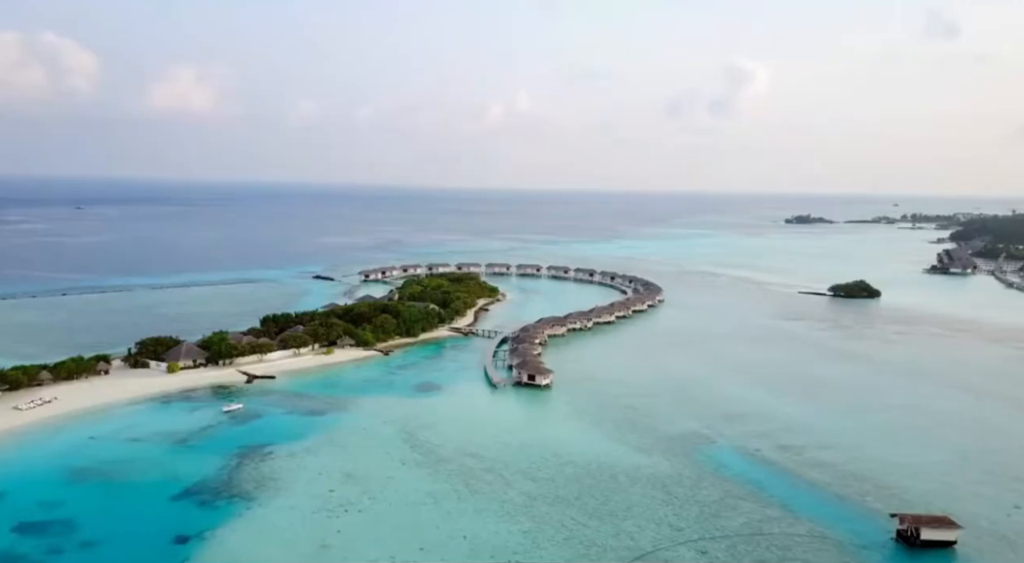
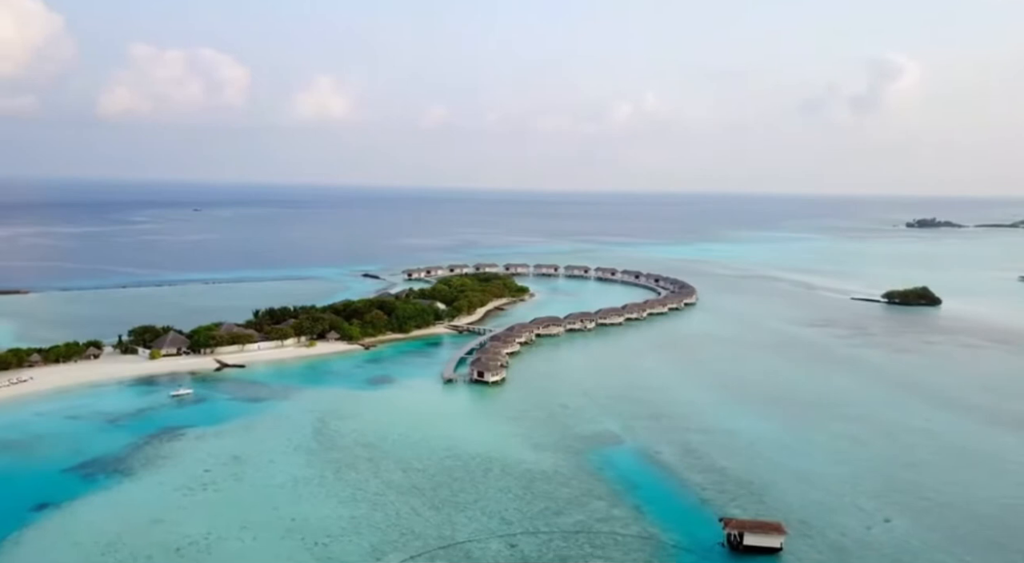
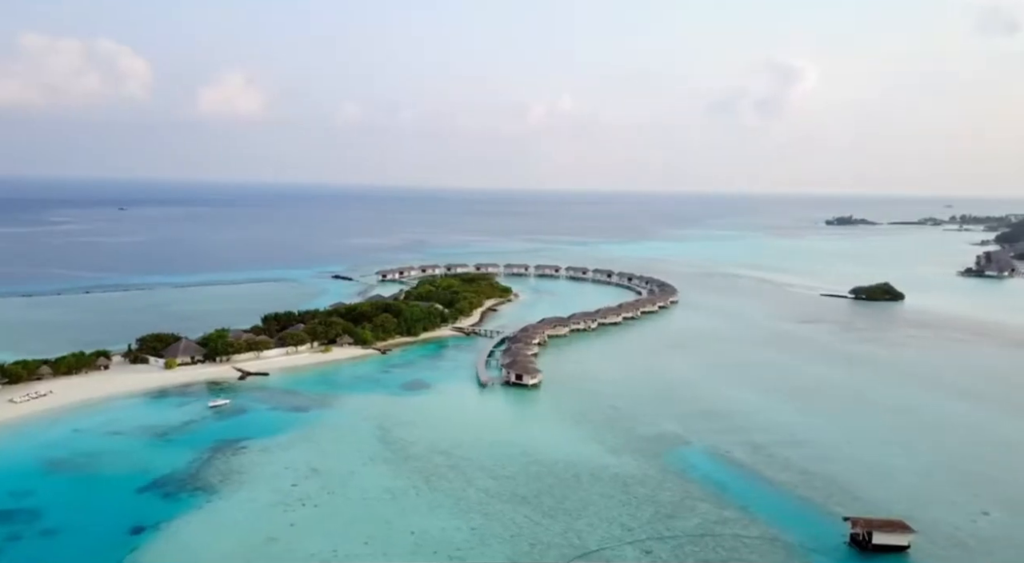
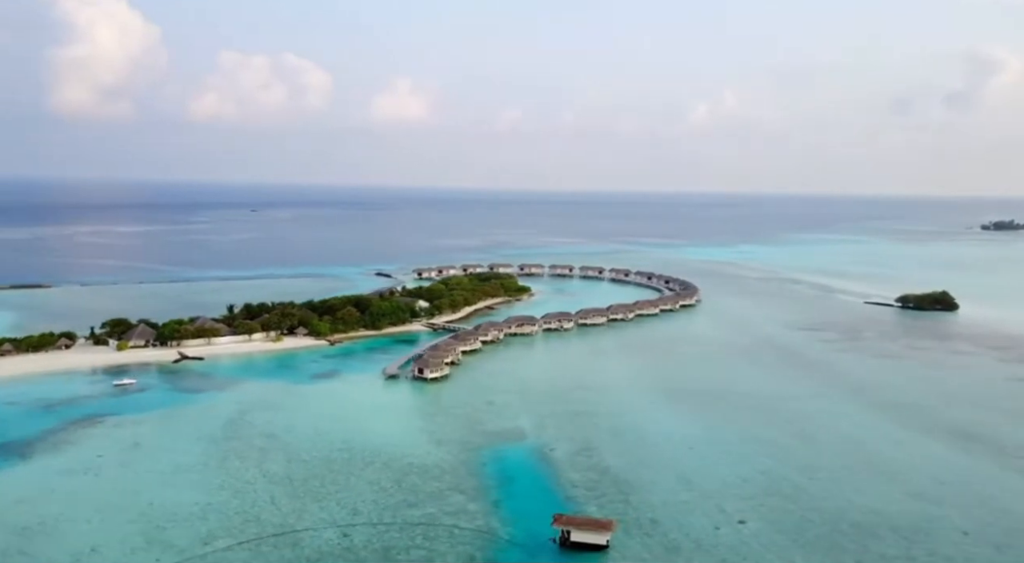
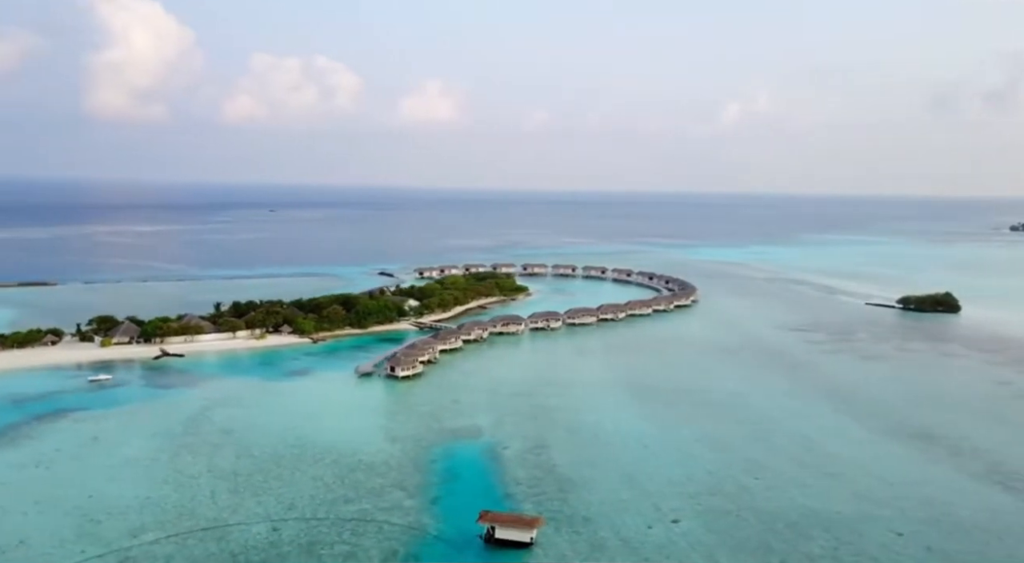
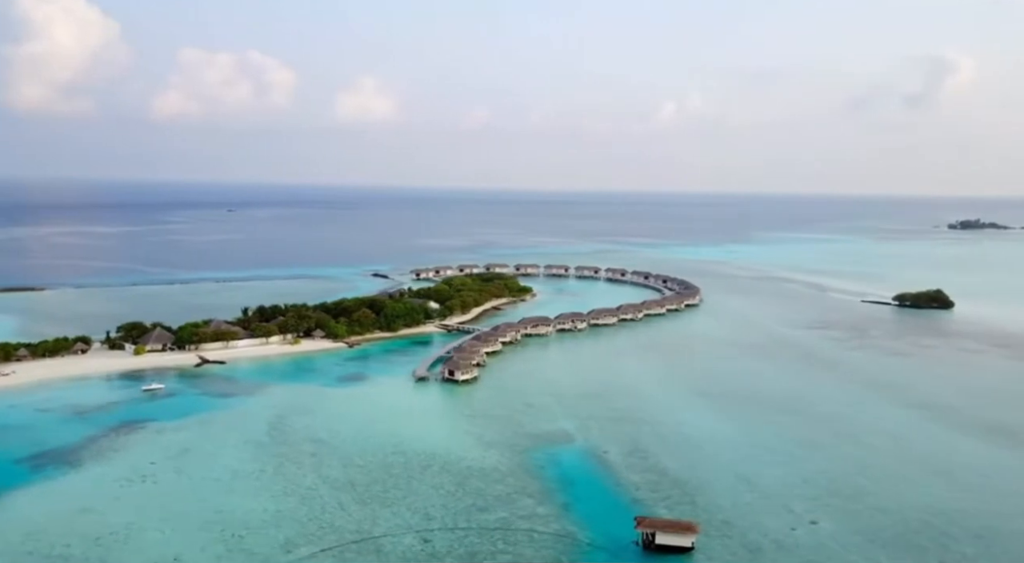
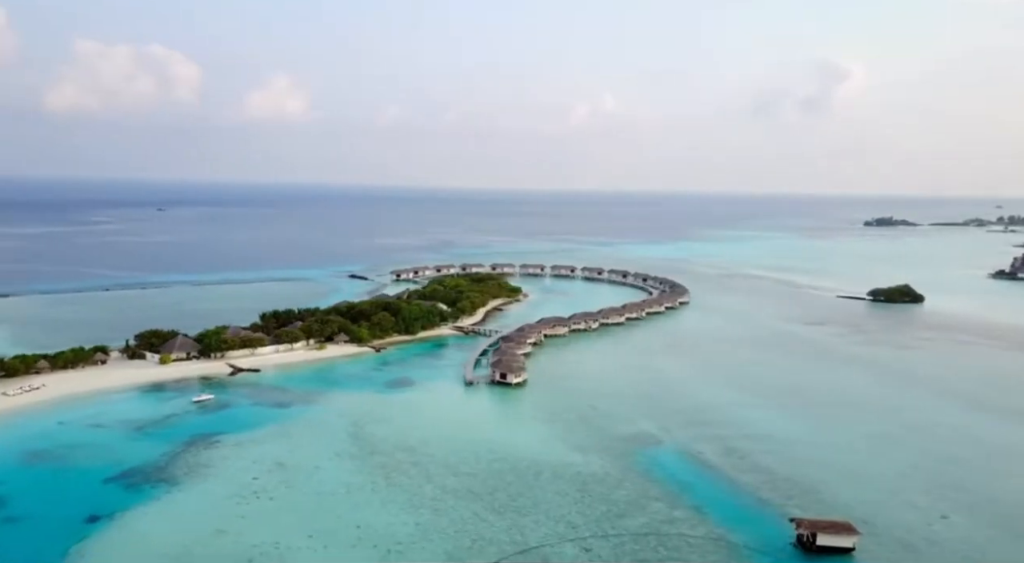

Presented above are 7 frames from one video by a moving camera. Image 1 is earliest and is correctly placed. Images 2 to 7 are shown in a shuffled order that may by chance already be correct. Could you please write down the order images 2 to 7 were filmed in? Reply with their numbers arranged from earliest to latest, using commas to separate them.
3, 7, 2, 6, 4, 5
